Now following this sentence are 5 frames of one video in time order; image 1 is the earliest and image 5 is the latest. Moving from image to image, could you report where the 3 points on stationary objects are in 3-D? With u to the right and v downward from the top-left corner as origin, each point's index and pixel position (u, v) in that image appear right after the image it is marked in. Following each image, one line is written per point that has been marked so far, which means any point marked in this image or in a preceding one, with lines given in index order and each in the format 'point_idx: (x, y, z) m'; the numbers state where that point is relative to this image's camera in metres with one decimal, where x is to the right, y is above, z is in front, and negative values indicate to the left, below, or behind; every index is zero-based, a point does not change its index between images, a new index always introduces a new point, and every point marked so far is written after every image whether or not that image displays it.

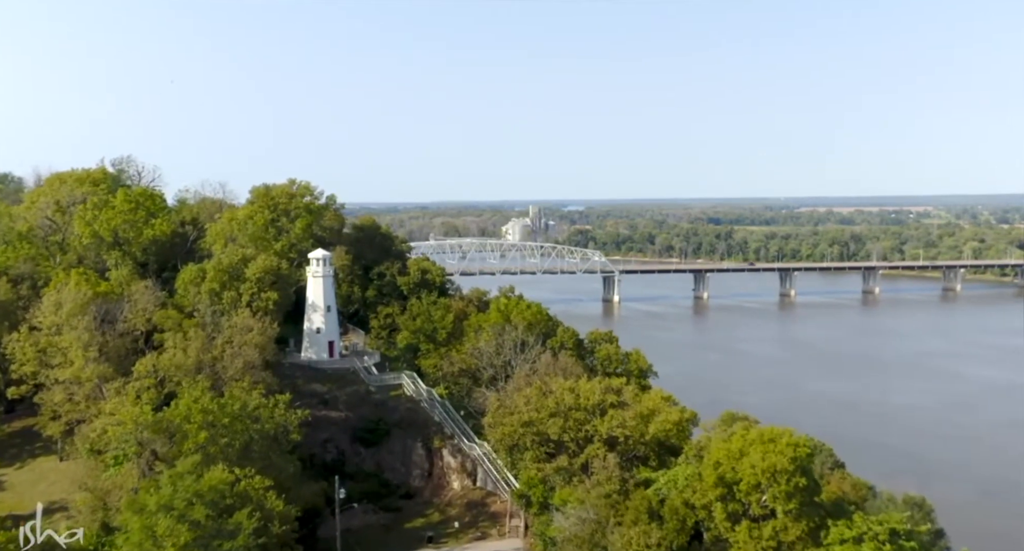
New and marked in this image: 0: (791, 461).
0: (+6.3, -4.2, +19.4) m
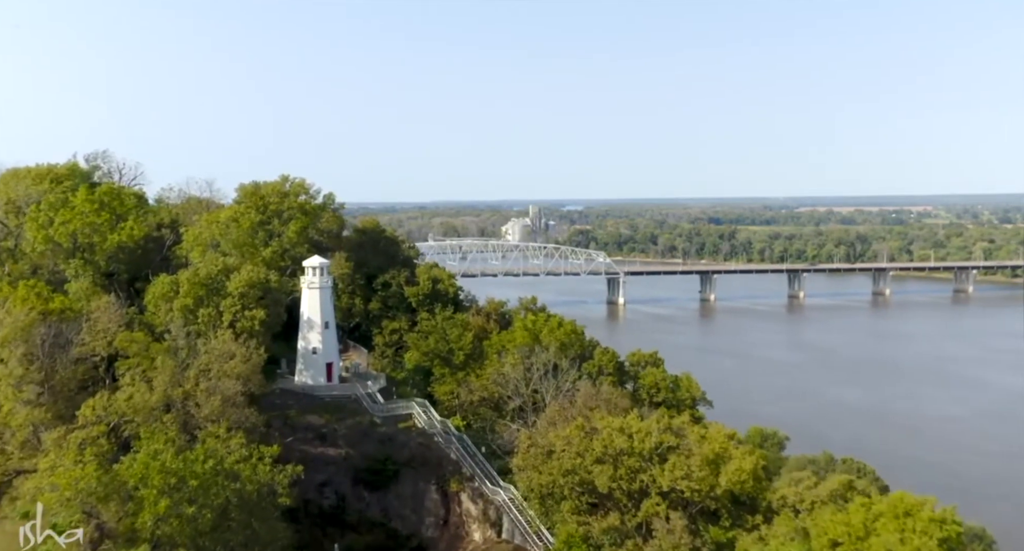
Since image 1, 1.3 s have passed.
0: (+7.3, -4.6, +14.6) m
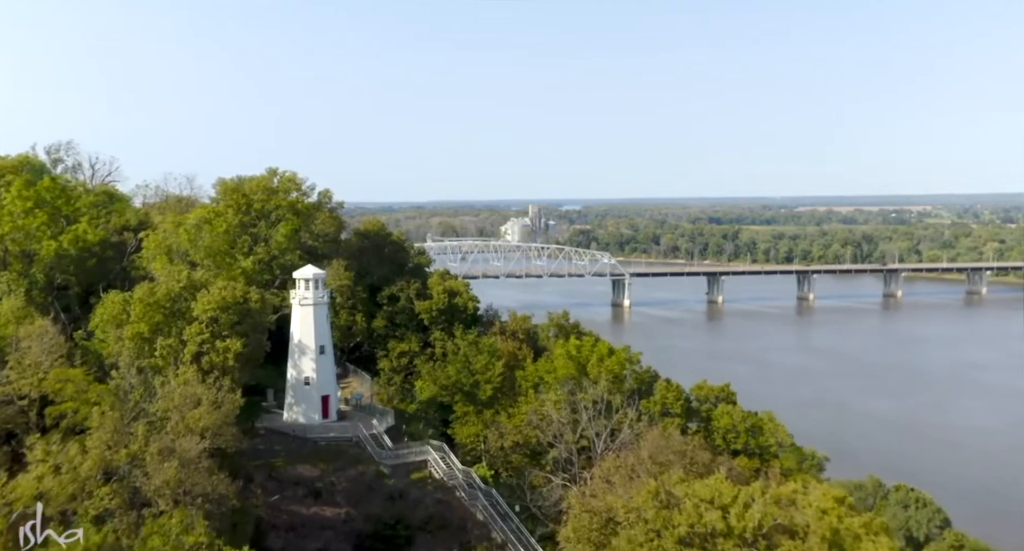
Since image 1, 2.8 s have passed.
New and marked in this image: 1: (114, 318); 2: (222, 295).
0: (+8.4, -5.0, +9.2) m
1: (-9.2, -1.0, +19.8) m
2: (-6.6, -0.4, +19.6) m
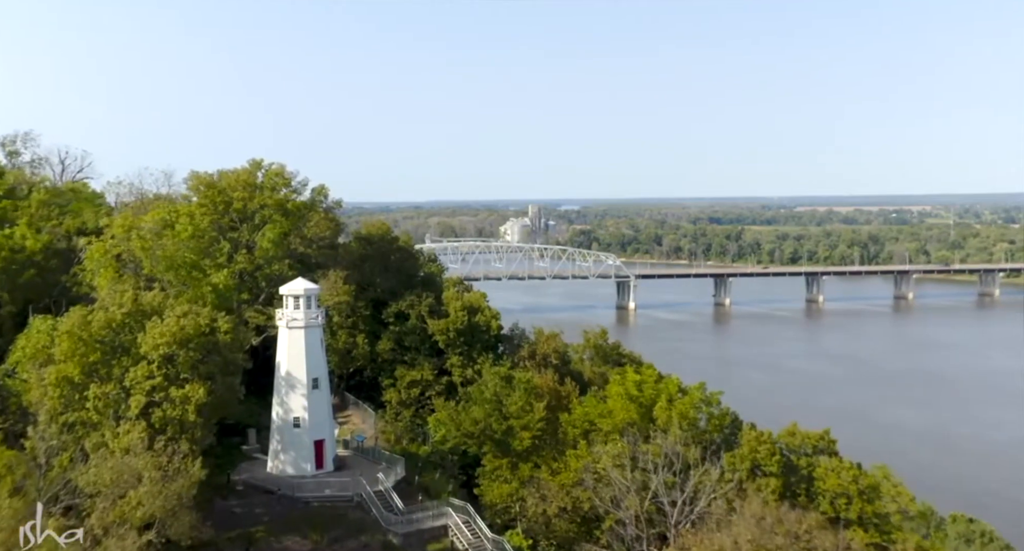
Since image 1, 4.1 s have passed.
0: (+9.4, -5.4, +4.4) m
1: (-8.3, -1.4, +15.0) m
2: (-5.6, -0.8, +14.7) m
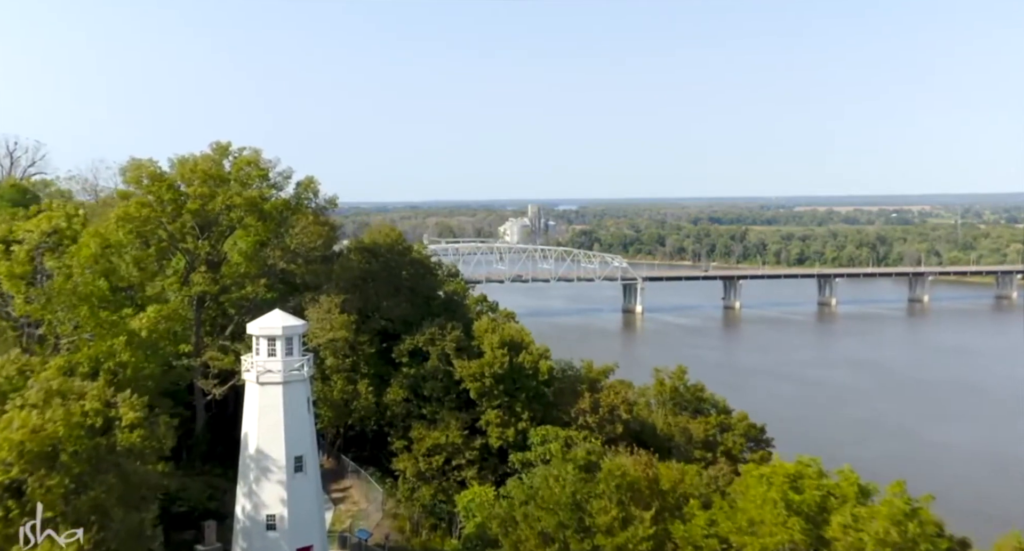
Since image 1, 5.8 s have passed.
0: (+10.6, -5.9, -1.9) m
1: (-7.1, -1.9, +8.6) m
2: (-4.4, -1.3, +8.3) m
